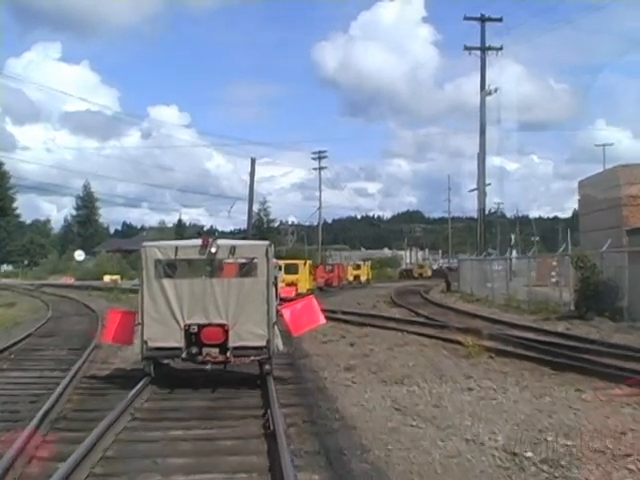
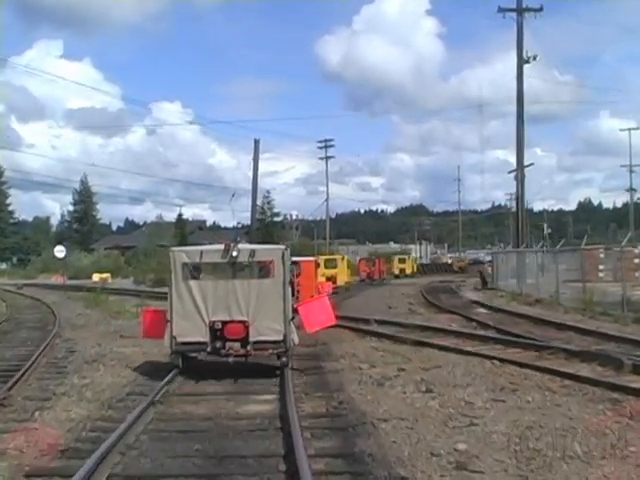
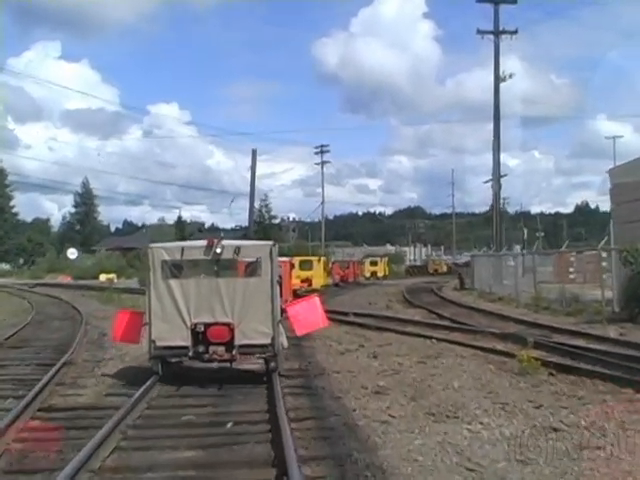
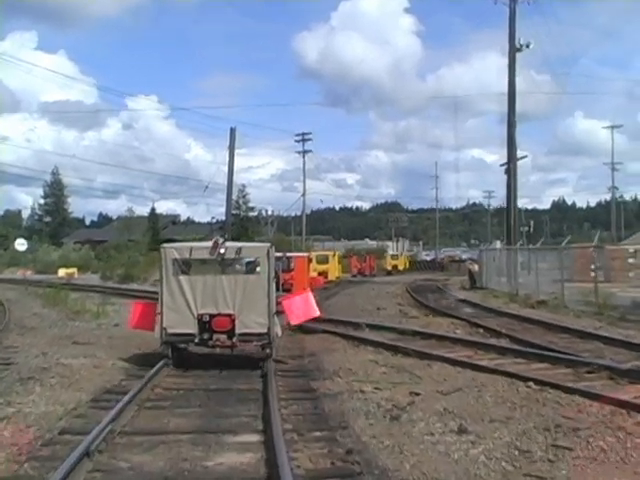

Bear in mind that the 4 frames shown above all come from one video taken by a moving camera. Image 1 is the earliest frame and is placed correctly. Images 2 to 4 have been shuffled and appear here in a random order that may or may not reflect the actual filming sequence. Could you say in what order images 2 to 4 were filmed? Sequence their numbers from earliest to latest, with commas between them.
3, 2, 4
